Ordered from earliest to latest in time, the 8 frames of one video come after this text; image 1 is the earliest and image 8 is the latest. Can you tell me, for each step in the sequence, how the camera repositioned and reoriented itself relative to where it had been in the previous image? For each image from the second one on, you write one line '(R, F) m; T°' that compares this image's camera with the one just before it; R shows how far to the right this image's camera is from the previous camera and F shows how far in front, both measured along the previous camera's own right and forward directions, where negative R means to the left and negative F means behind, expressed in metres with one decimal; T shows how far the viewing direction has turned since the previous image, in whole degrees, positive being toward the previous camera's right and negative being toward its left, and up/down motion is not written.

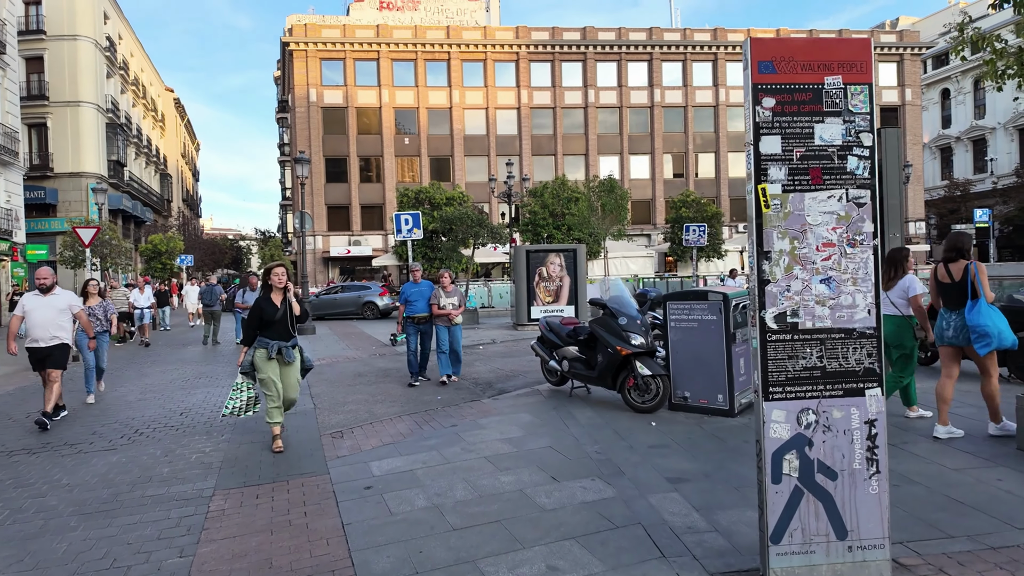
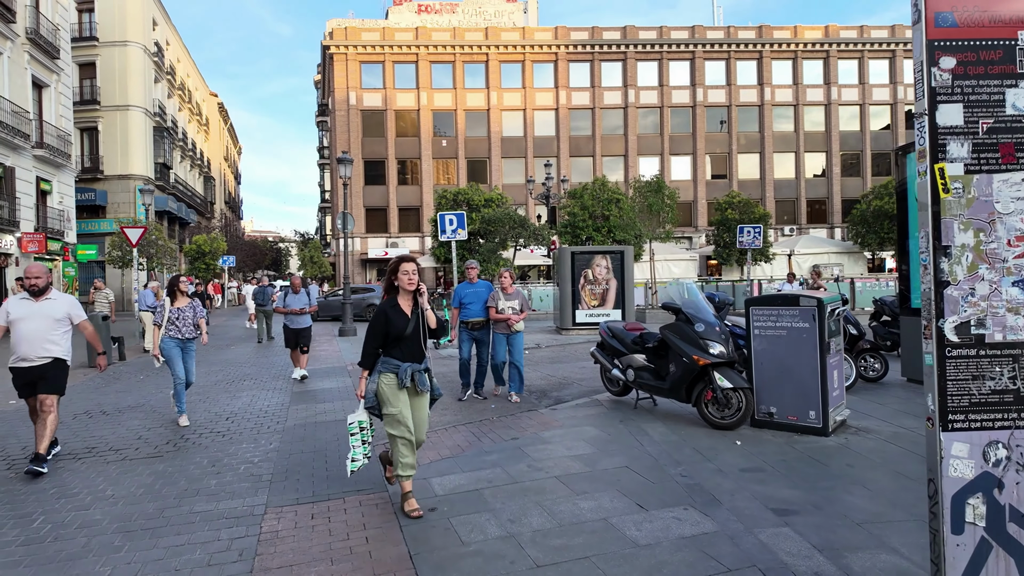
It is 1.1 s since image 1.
(-0.3, +0.5) m; -3°
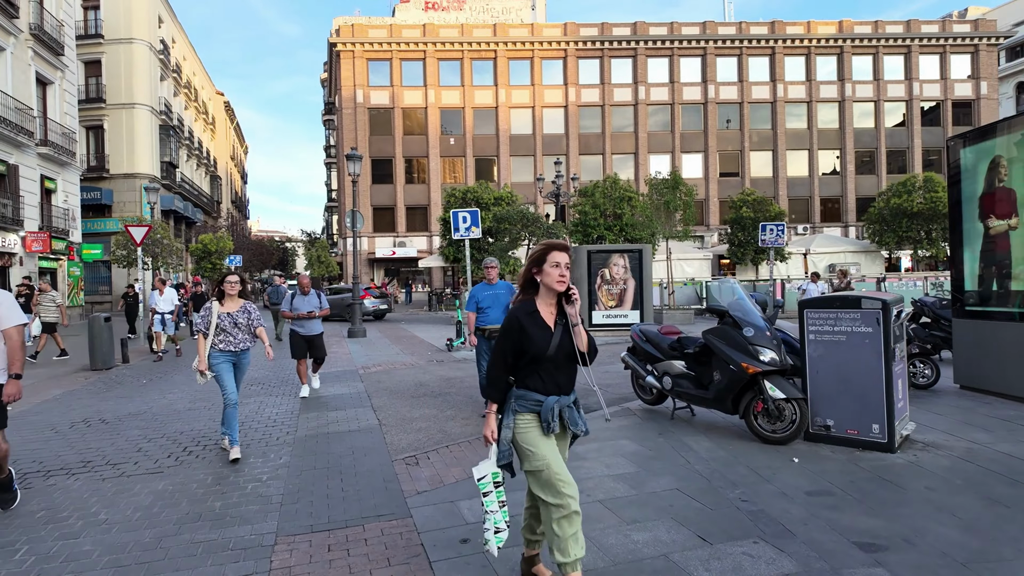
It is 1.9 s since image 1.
(-0.2, +0.5) m; -1°
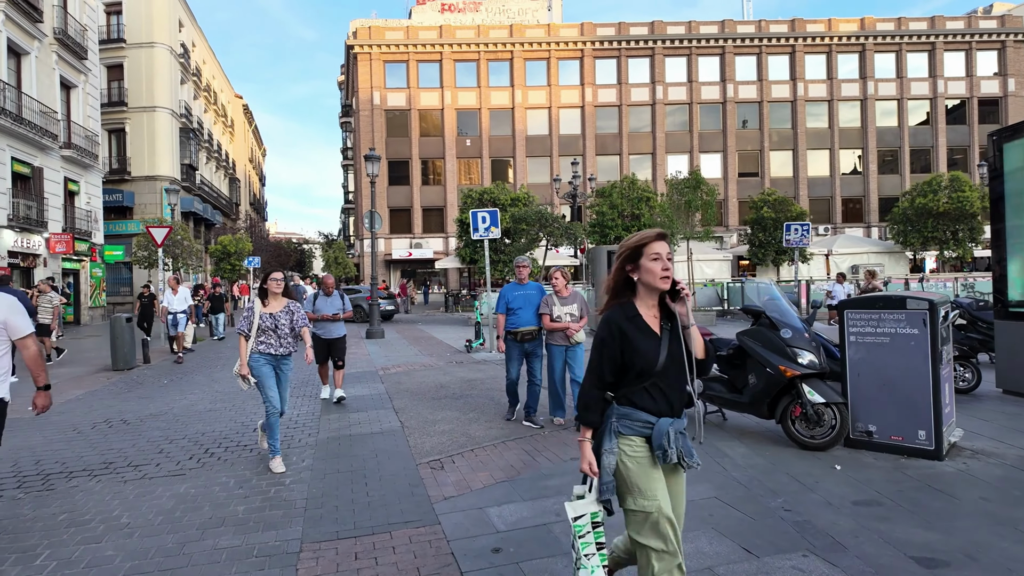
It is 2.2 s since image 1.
(-0.1, +0.2) m; -1°
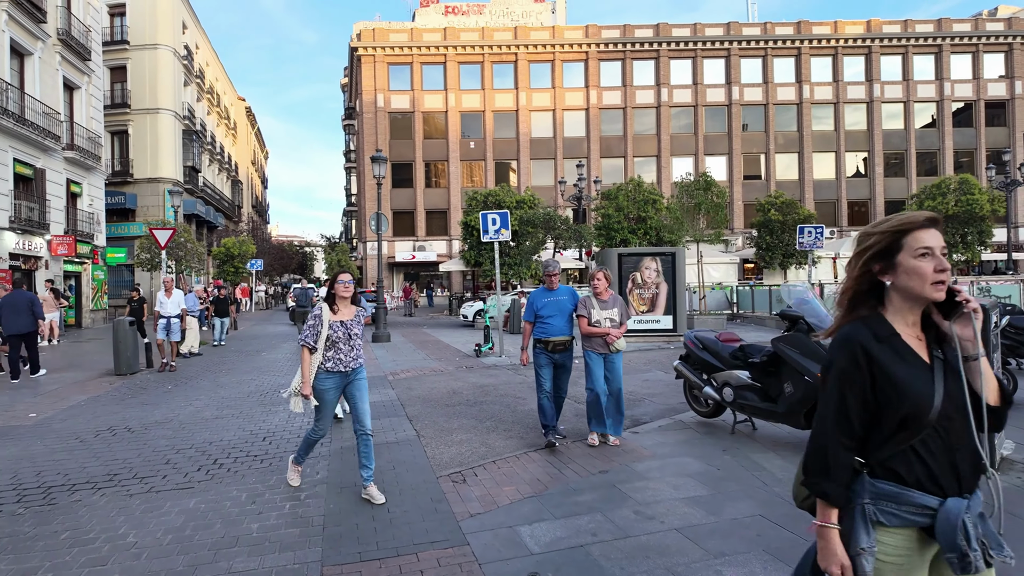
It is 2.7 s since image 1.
(-0.2, +0.2) m; 0°
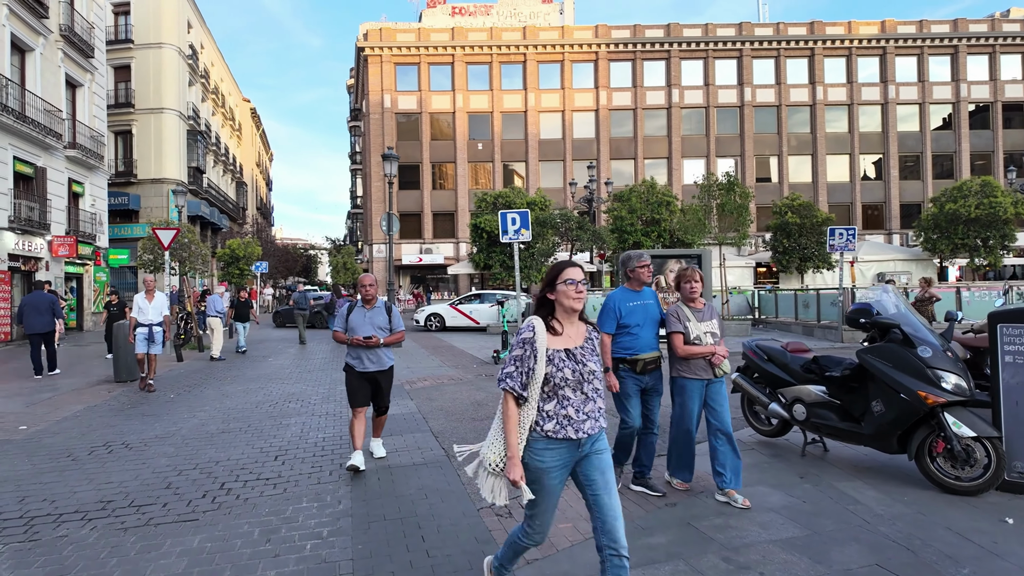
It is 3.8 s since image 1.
(-0.4, +0.6) m; 0°
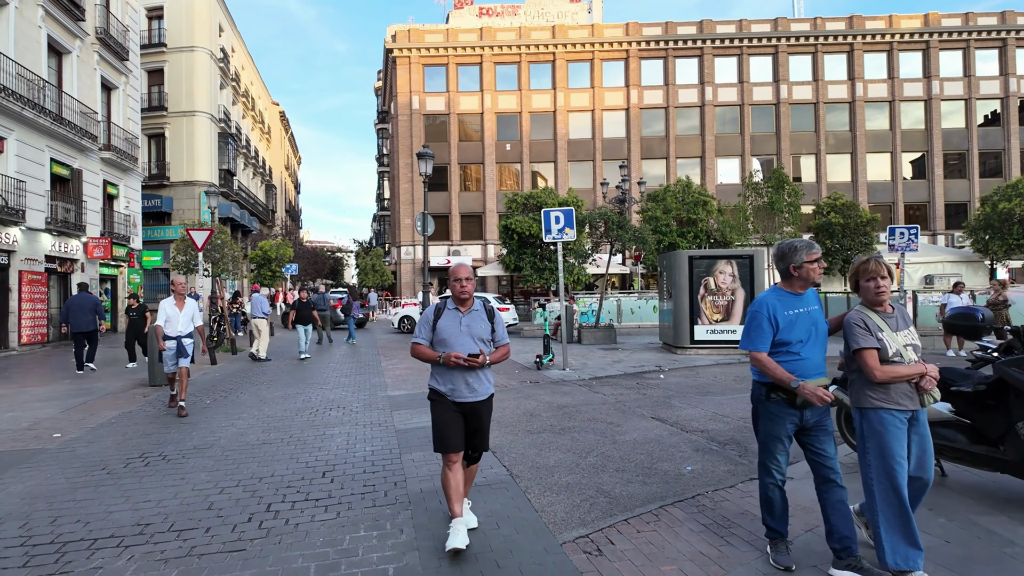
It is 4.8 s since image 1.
(-0.4, +0.5) m; -2°
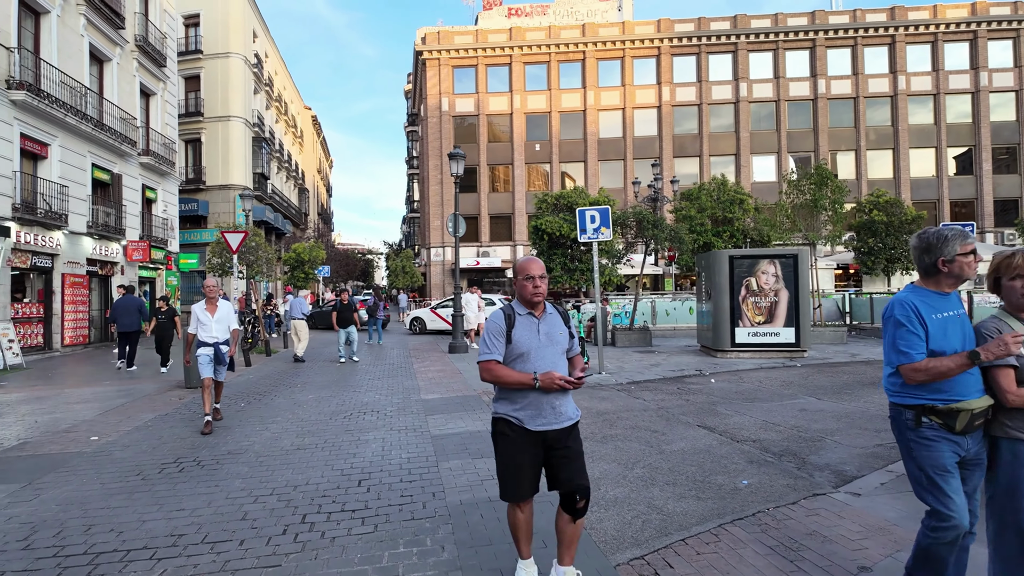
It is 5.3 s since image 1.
(-0.1, +0.2) m; -3°
